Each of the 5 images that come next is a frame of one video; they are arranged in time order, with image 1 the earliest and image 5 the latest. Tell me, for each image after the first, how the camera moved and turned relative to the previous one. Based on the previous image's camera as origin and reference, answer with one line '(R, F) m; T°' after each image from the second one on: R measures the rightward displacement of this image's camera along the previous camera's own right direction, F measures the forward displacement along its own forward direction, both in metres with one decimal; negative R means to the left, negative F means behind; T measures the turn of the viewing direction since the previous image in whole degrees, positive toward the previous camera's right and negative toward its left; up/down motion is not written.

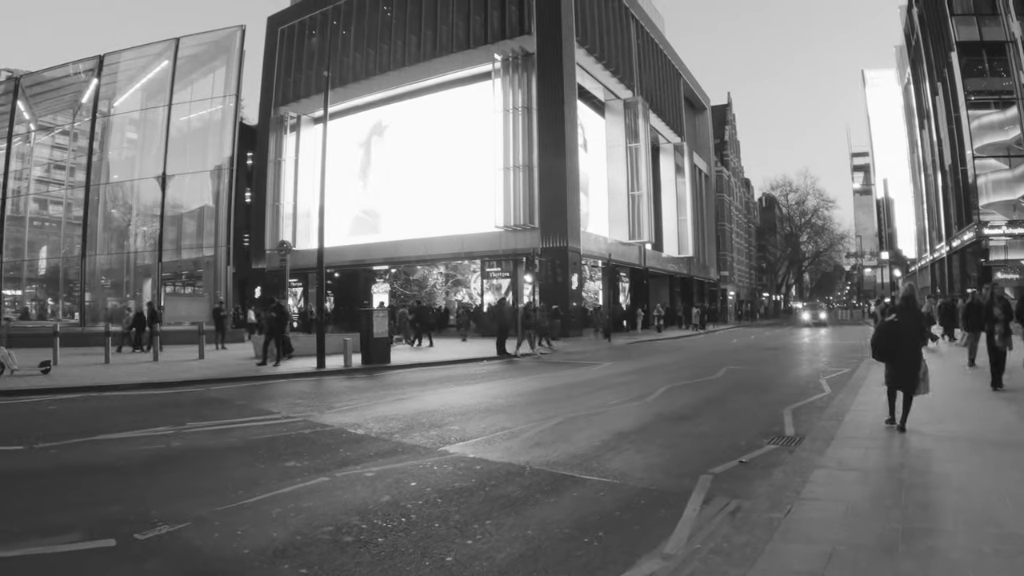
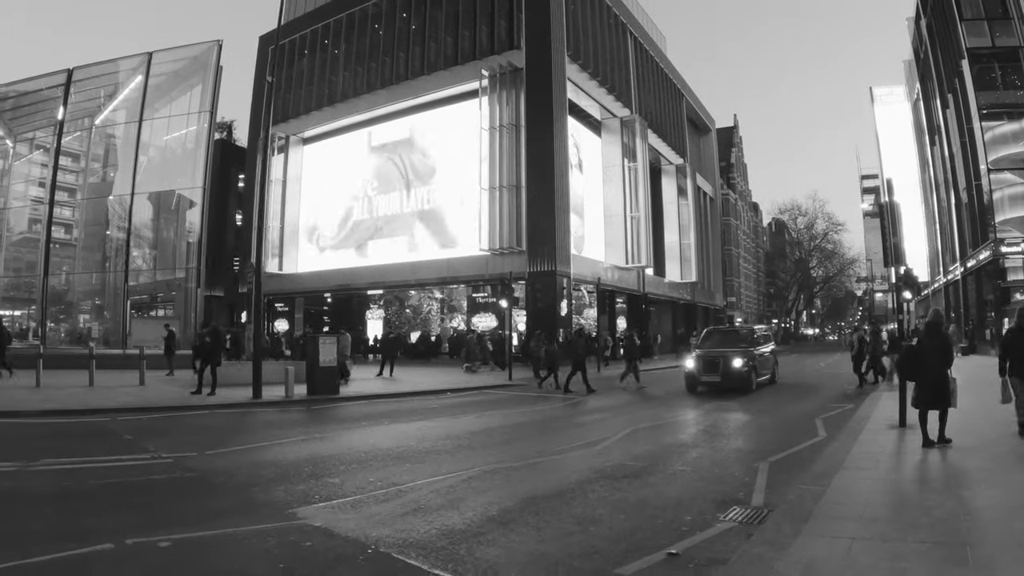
(+1.1, +1.7) m; -1°
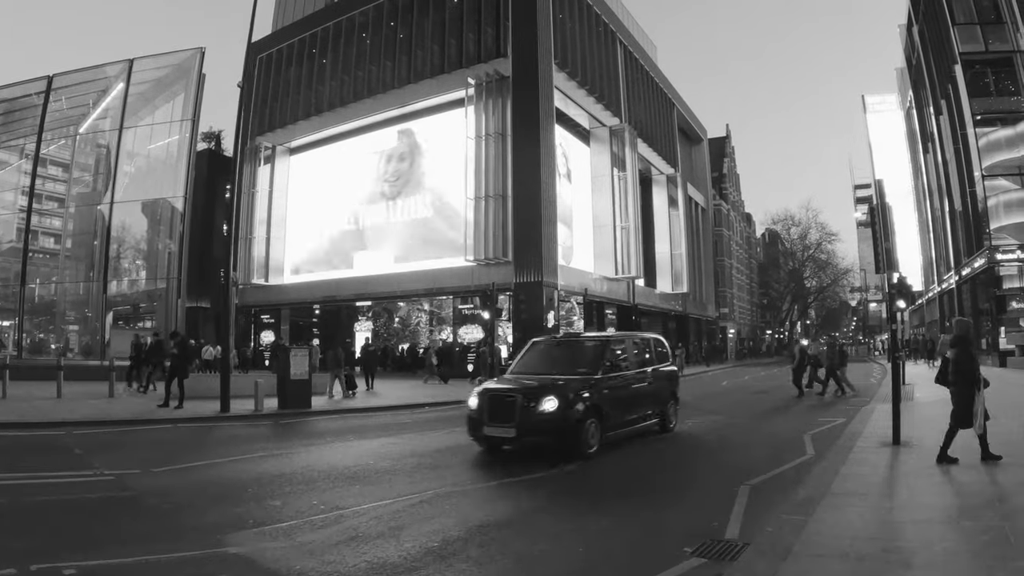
(+0.4, +0.5) m; 0°
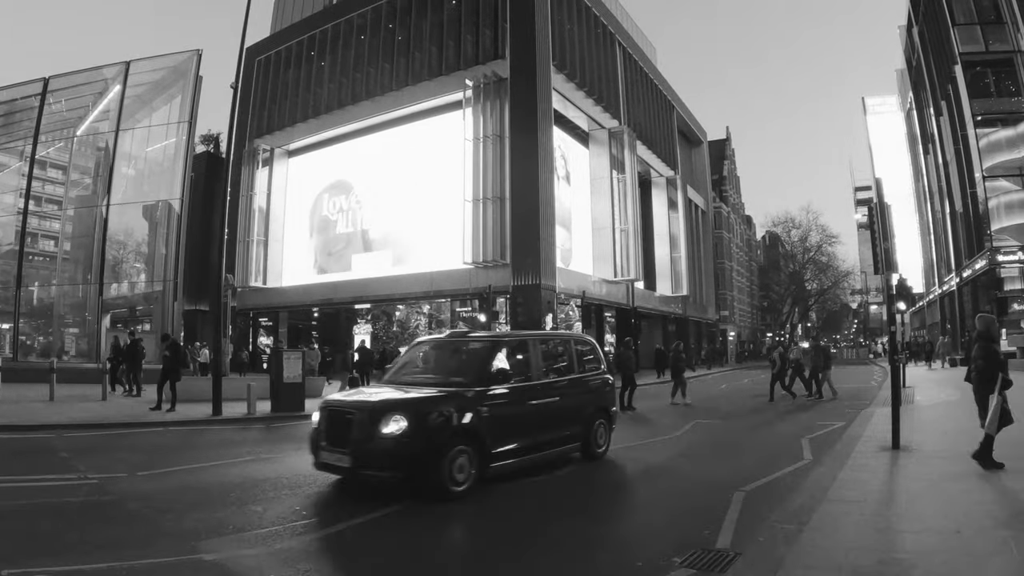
(+0.1, +0.2) m; 0°
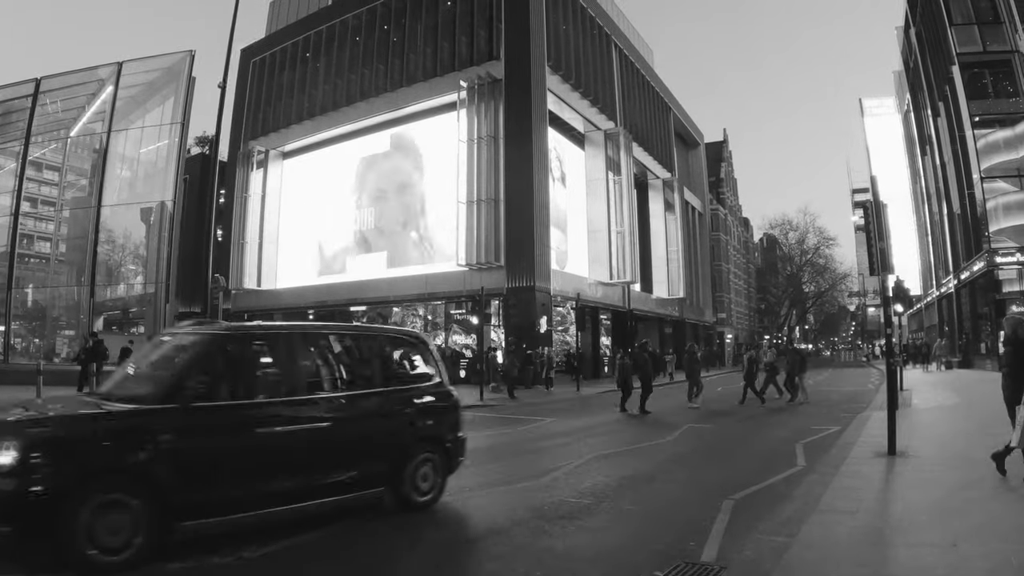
(+0.2, +0.2) m; 0°
